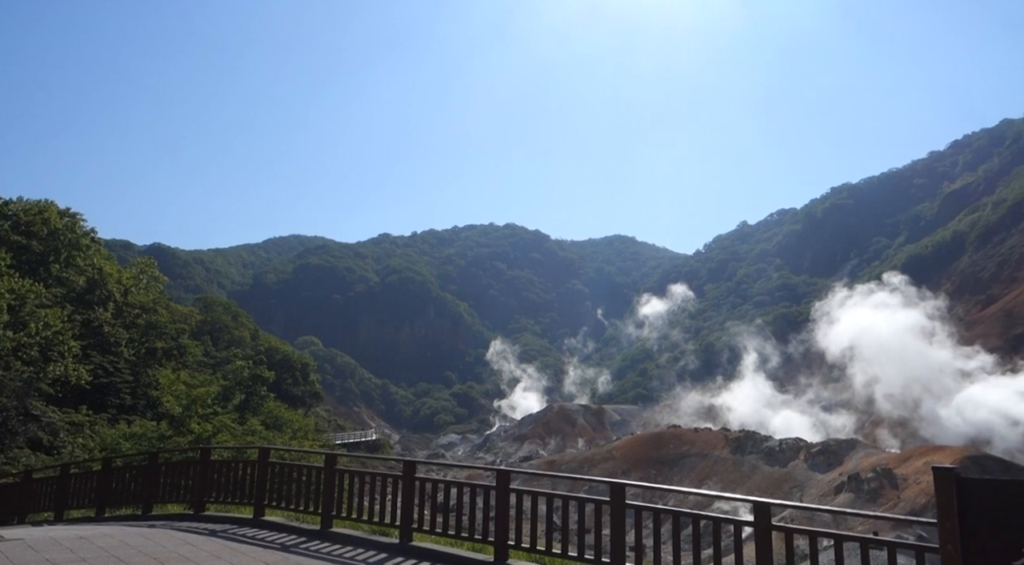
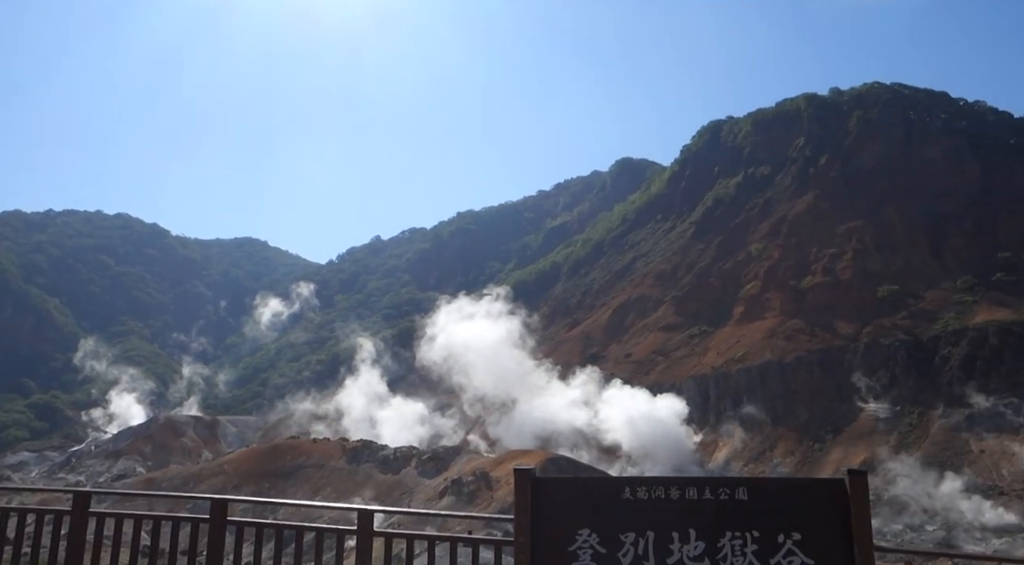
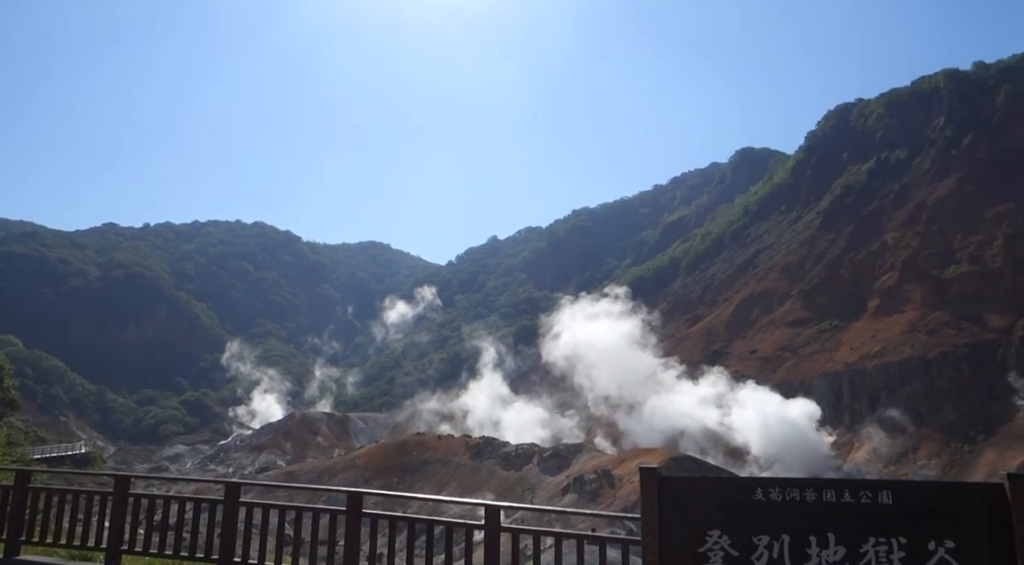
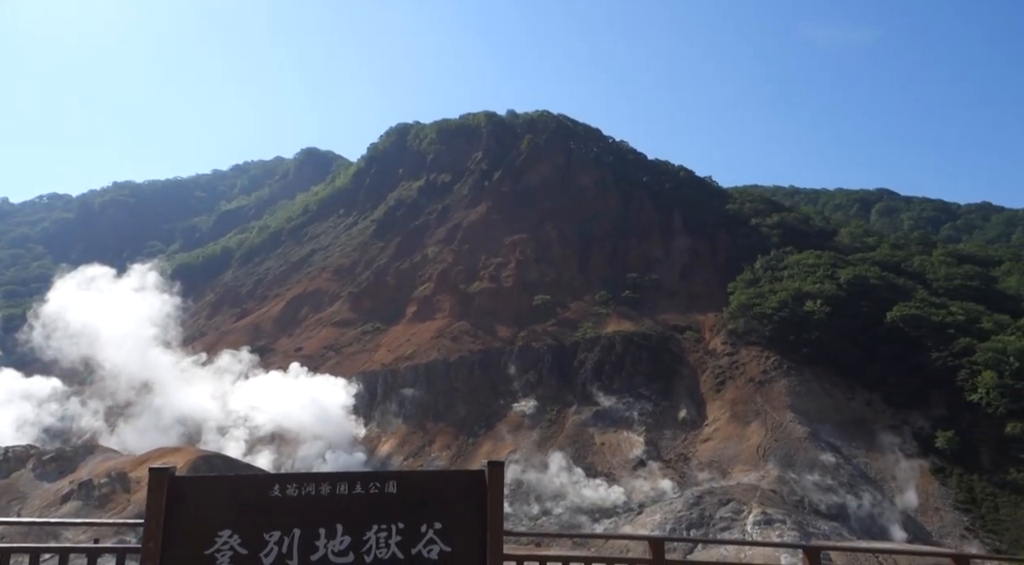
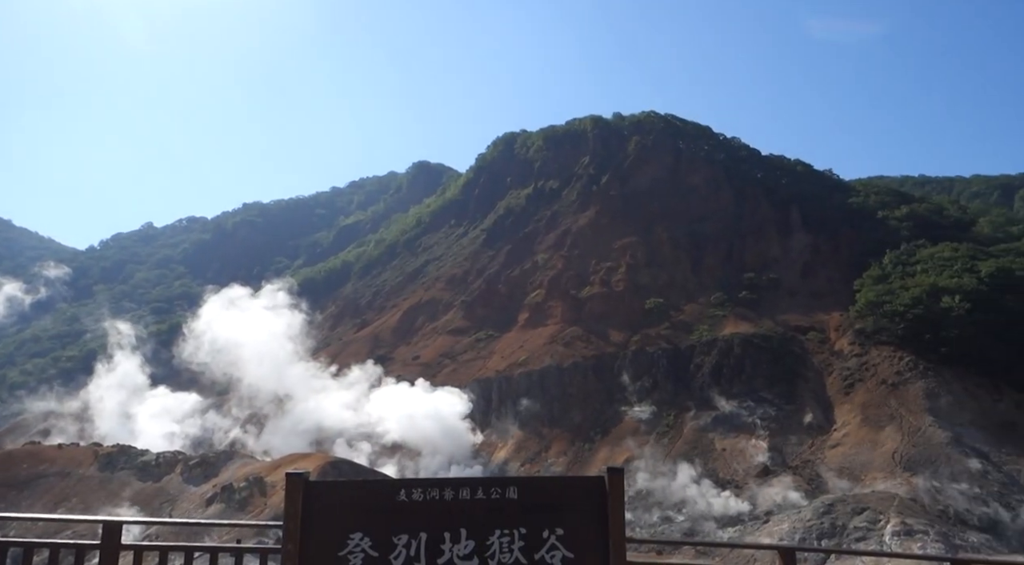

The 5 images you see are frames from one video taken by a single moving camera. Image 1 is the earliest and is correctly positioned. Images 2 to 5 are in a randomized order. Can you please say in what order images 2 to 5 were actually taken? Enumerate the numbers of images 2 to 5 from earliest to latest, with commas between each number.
3, 2, 5, 4
